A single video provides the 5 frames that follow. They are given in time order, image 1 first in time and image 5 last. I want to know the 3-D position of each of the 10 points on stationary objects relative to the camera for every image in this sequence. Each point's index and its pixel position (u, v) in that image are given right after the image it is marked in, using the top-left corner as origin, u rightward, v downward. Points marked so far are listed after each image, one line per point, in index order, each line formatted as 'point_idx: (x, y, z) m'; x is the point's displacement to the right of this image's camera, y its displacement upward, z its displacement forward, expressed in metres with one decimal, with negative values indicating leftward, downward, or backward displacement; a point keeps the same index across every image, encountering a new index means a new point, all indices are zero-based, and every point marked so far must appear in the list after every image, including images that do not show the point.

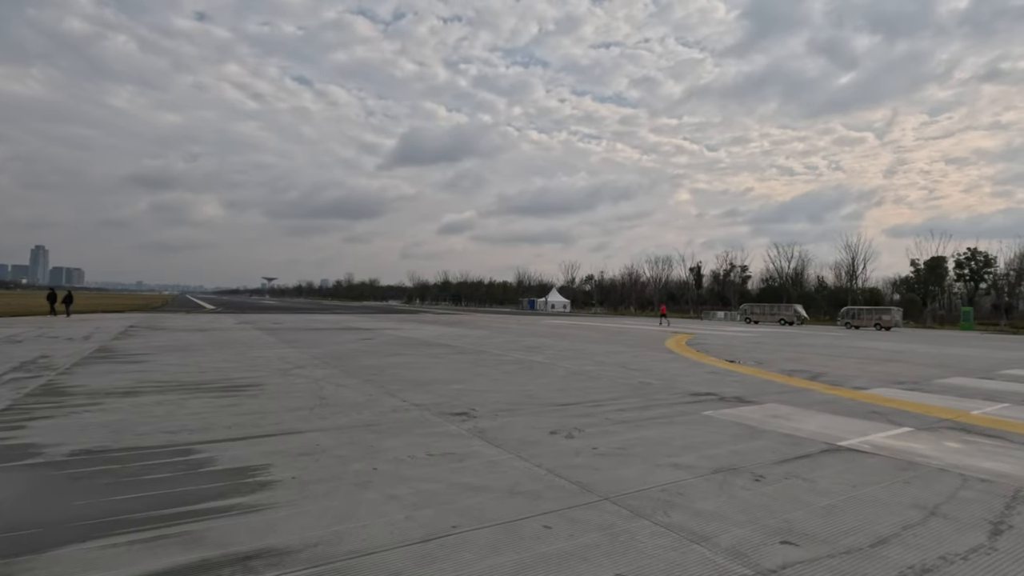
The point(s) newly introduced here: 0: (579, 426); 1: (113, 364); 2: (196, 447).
0: (+0.8, -1.7, +6.4) m
1: (-8.7, -1.7, +11.5) m
2: (-3.2, -1.6, +5.4) m
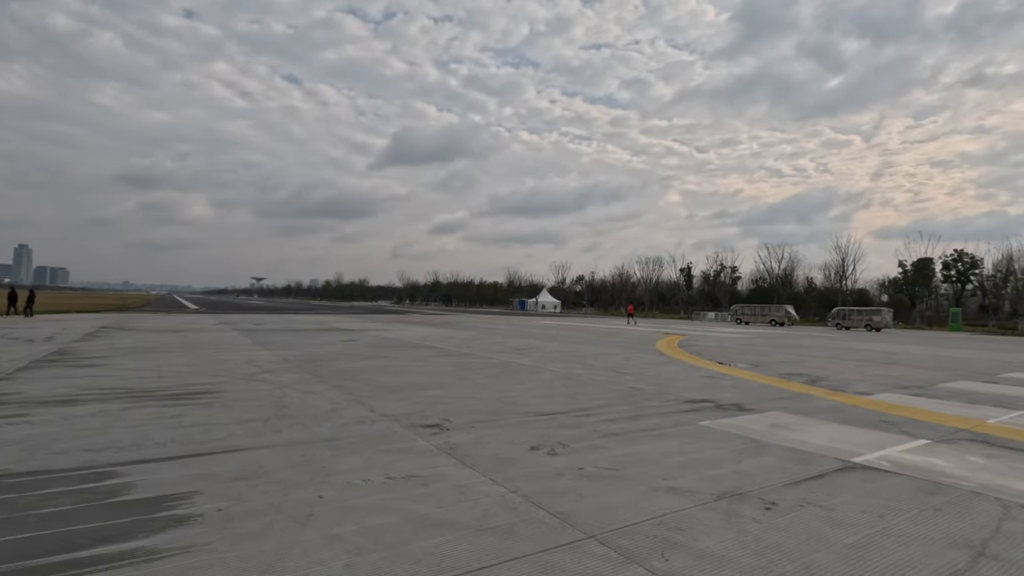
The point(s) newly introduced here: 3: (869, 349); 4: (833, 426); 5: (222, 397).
0: (+0.6, -1.7, +5.7) m
1: (-9.0, -1.6, +10.7) m
2: (-3.4, -1.6, +4.6) m
3: (+12.4, -2.1, +18.4) m
4: (+4.1, -1.8, +6.8) m
5: (-4.3, -1.6, +7.9) m
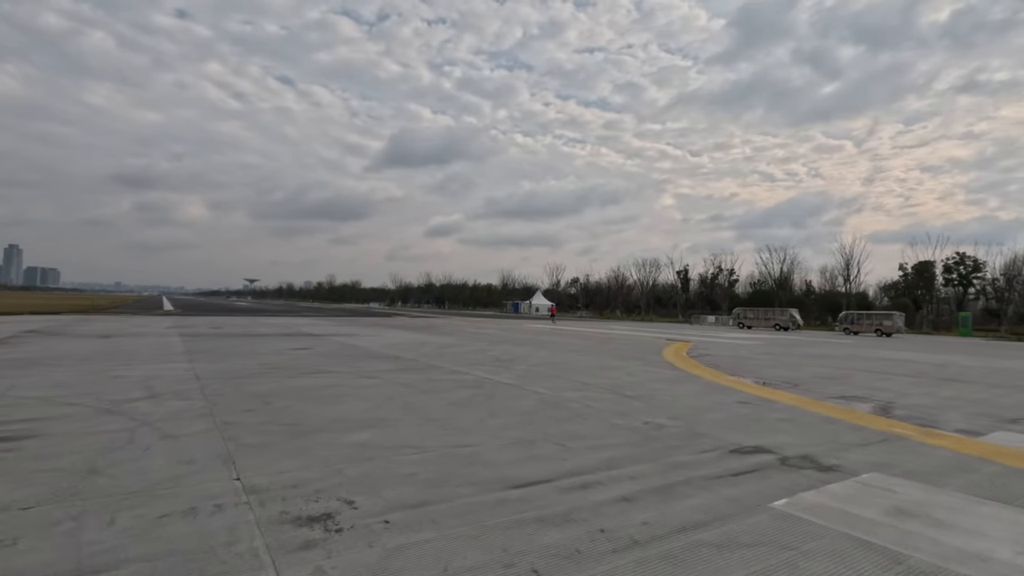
0: (+0.2, -1.6, +3.0) m
1: (-9.5, -1.5, +7.8) m
2: (-3.8, -1.5, +1.8) m
3: (+11.9, -2.2, +15.8) m
4: (+3.7, -1.7, +4.1) m
5: (-4.7, -1.6, +5.1) m
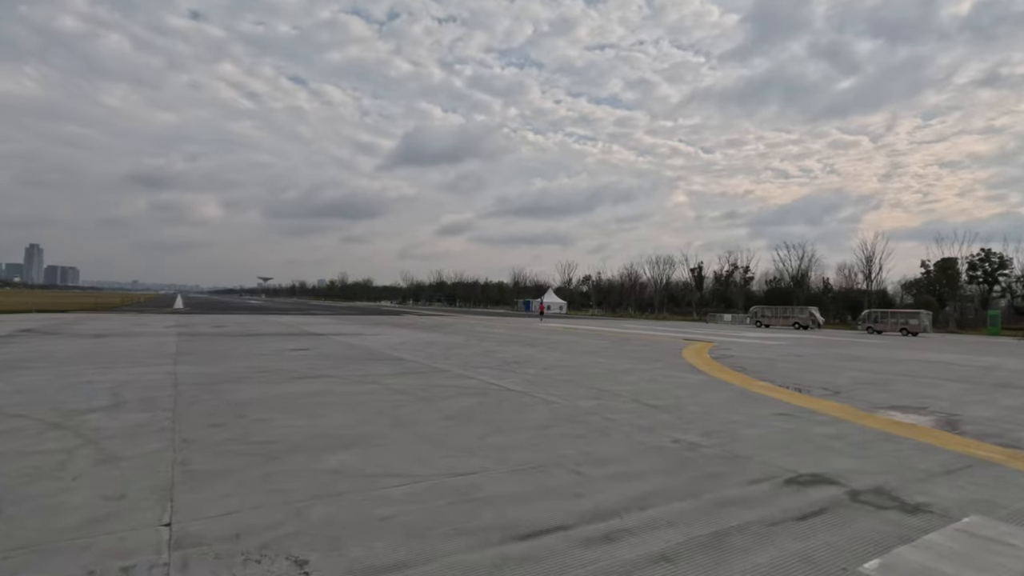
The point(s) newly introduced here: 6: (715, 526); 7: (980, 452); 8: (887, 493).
0: (+0.2, -1.5, +2.0) m
1: (-9.4, -1.5, +7.1) m
2: (-3.8, -1.4, +0.9) m
3: (+12.1, -2.1, +14.6) m
4: (+3.8, -1.7, +3.1) m
5: (-4.7, -1.5, +4.3) m
6: (+1.4, -1.6, +3.7) m
7: (+5.1, -1.8, +5.8) m
8: (+3.1, -1.7, +4.4) m
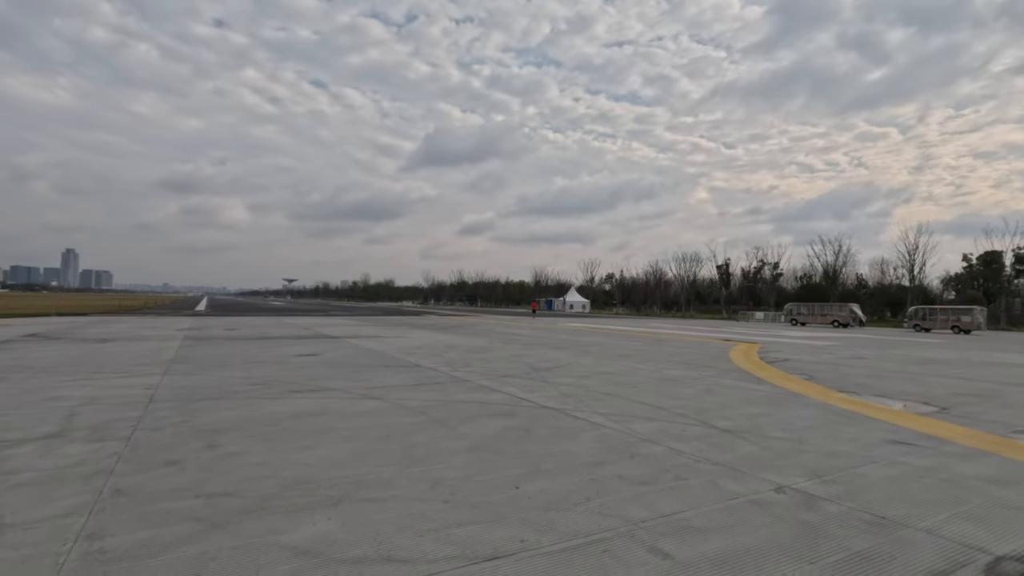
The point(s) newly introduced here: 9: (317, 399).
0: (+0.4, -1.5, +0.5) m
1: (-8.9, -1.5, +5.9) m
2: (-3.6, -1.4, -0.4) m
3: (+12.8, -1.9, +12.6) m
4: (+4.0, -1.6, +1.4) m
5: (-4.4, -1.5, +2.9) m
6: (+1.7, -1.6, +2.1) m
7: (+5.4, -1.7, +4.0) m
8: (+3.4, -1.6, +2.8) m
9: (-2.8, -1.6, +7.8) m
